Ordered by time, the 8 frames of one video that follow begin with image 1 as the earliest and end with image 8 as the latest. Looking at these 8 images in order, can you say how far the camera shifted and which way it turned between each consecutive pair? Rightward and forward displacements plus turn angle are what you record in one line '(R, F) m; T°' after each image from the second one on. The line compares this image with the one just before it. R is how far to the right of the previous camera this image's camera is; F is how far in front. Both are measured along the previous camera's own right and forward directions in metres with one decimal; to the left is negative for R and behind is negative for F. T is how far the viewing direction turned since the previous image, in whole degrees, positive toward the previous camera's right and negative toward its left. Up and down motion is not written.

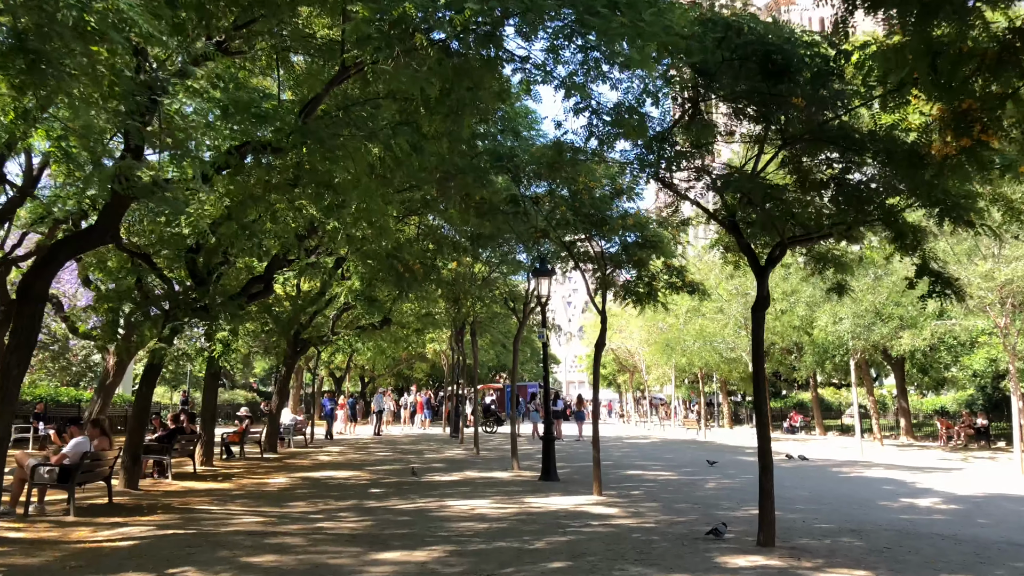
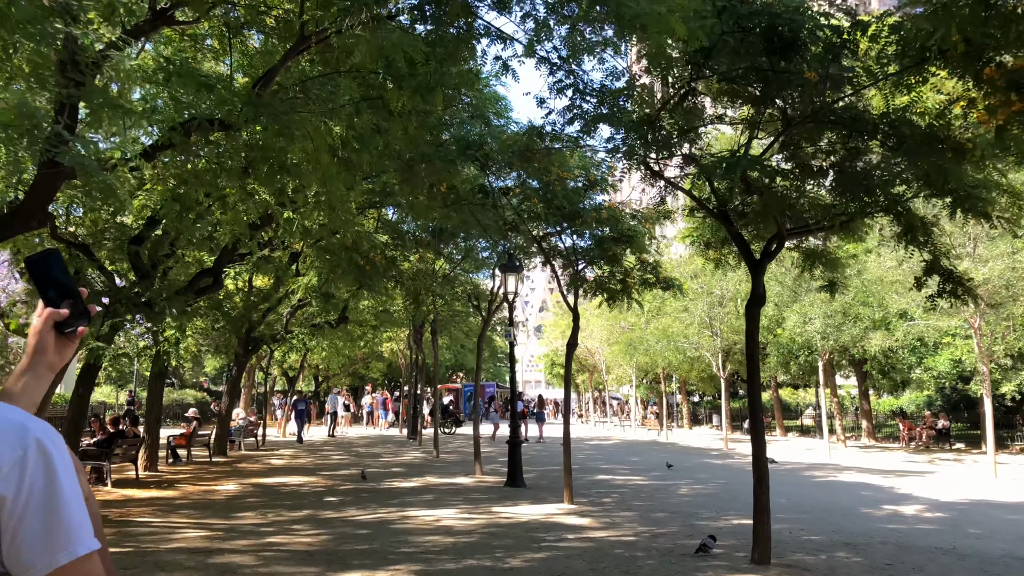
(-0.2, +0.7) m; +3°
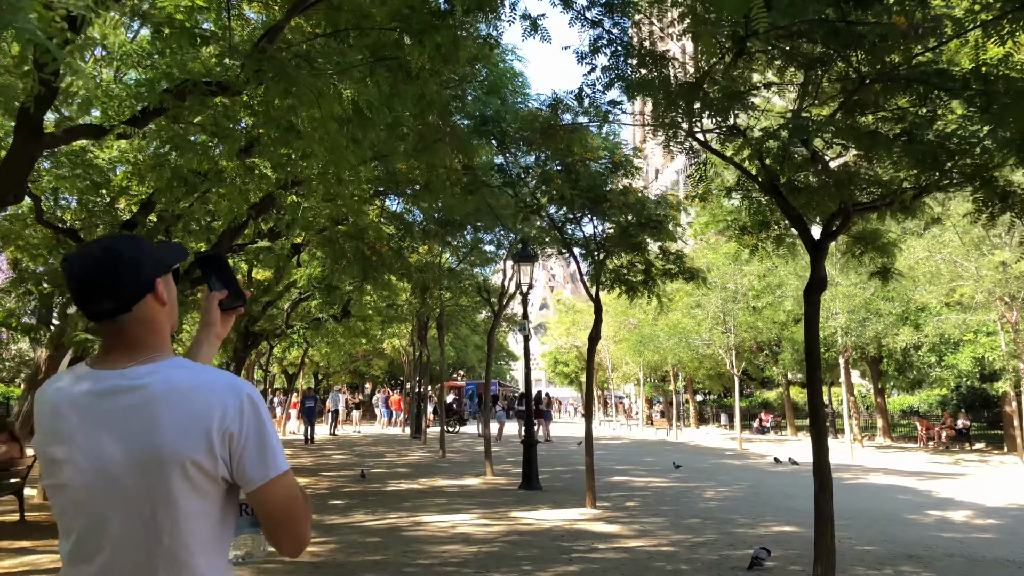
(-0.3, +0.8) m; 0°
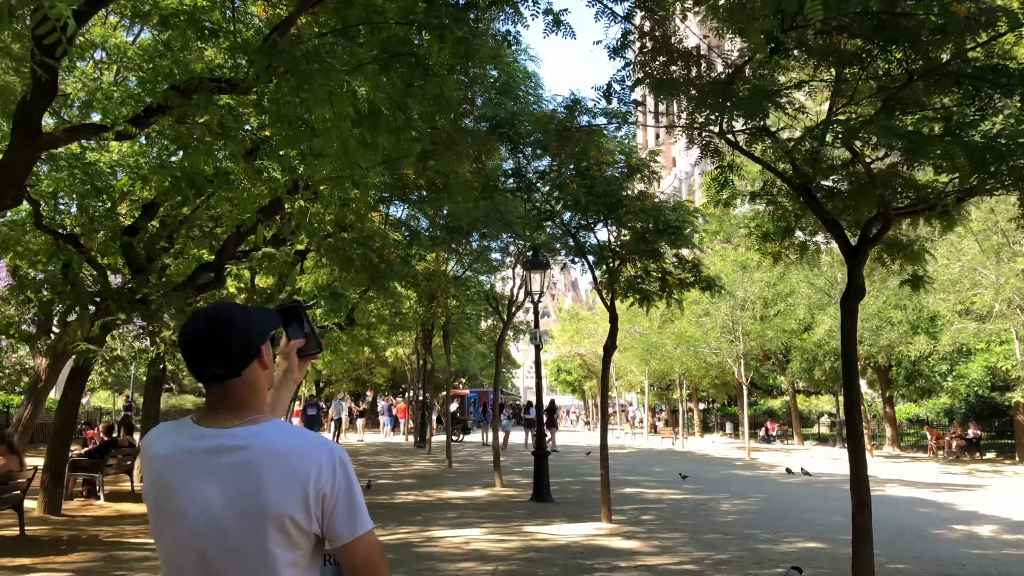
(-0.2, +0.3) m; 0°
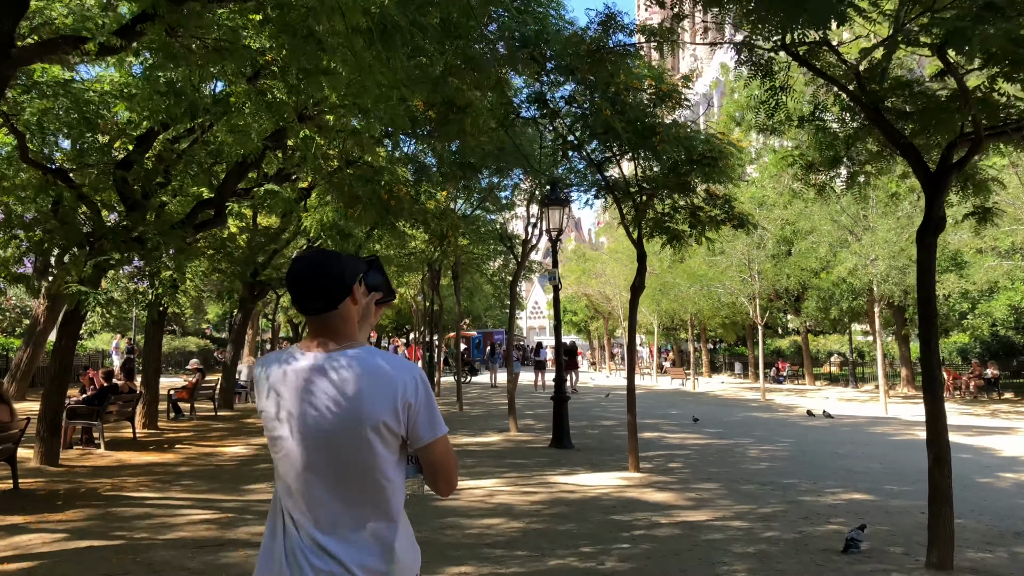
(-0.3, +0.7) m; 0°
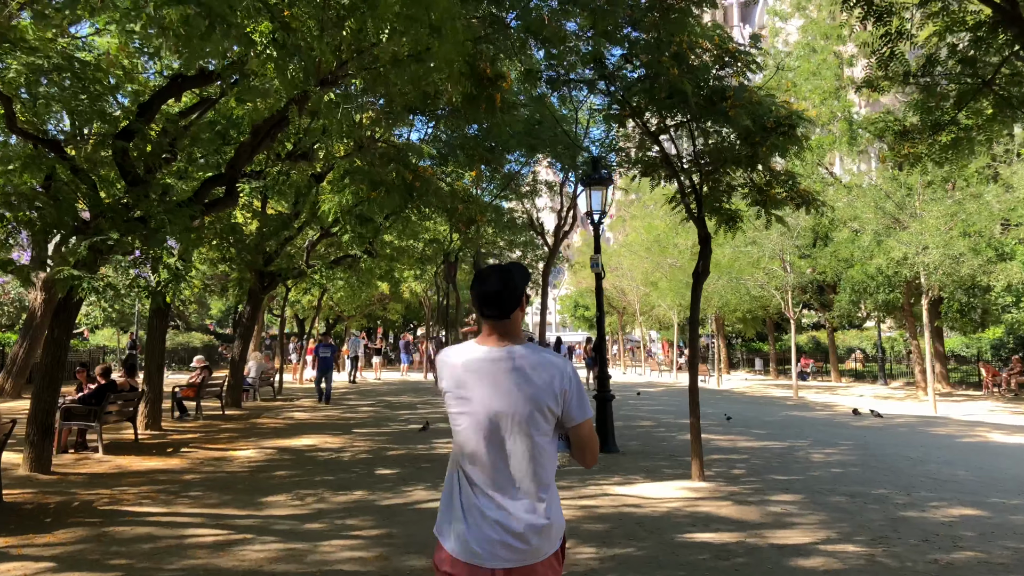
(-0.5, +1.1) m; 0°
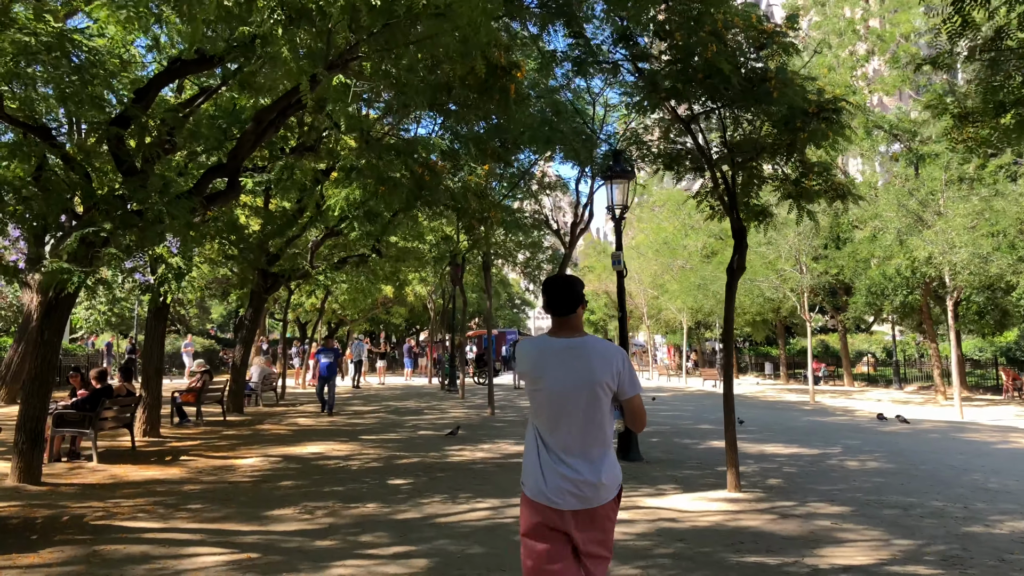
(-0.2, +0.6) m; 0°
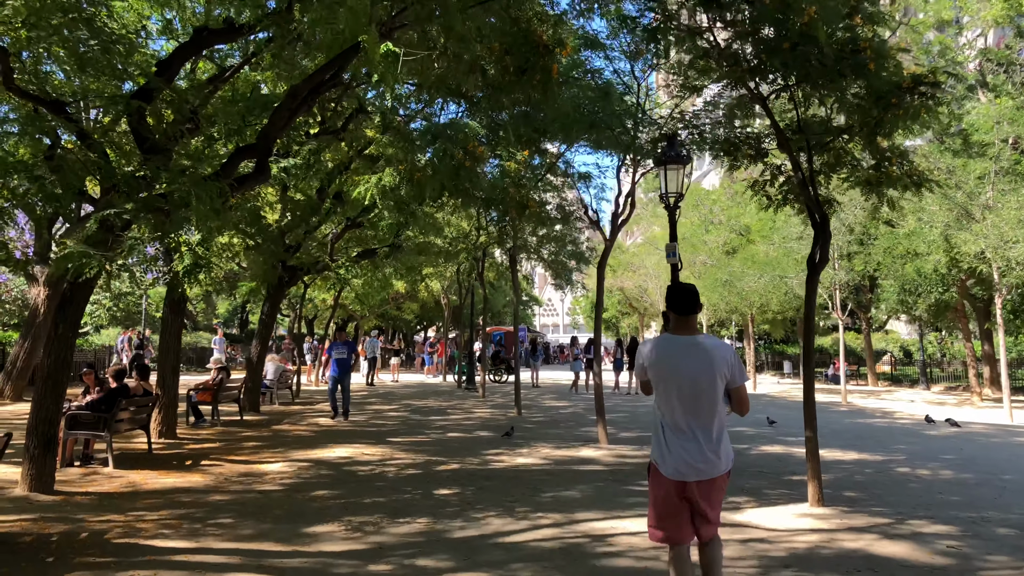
(-0.6, +0.8) m; 0°
